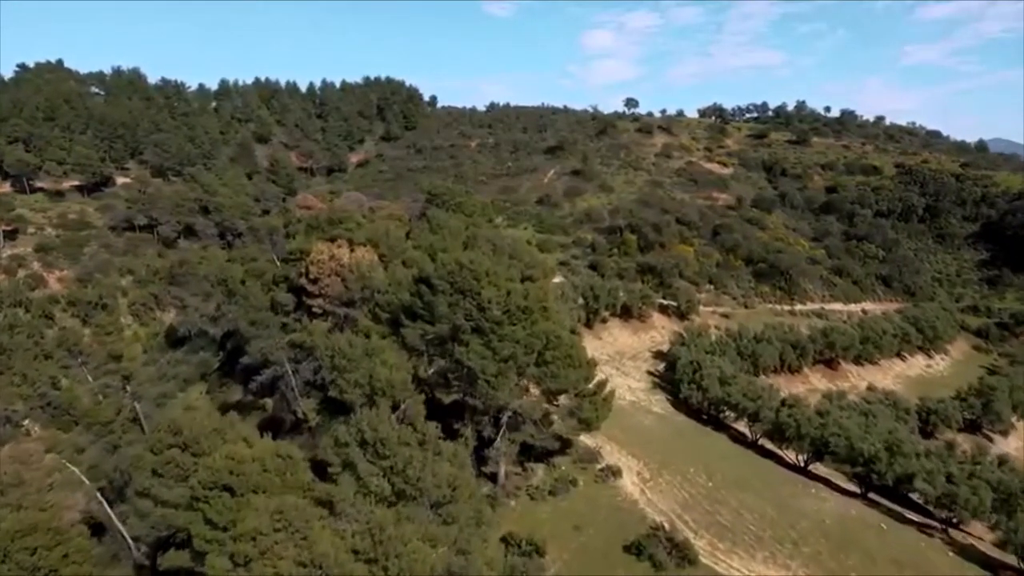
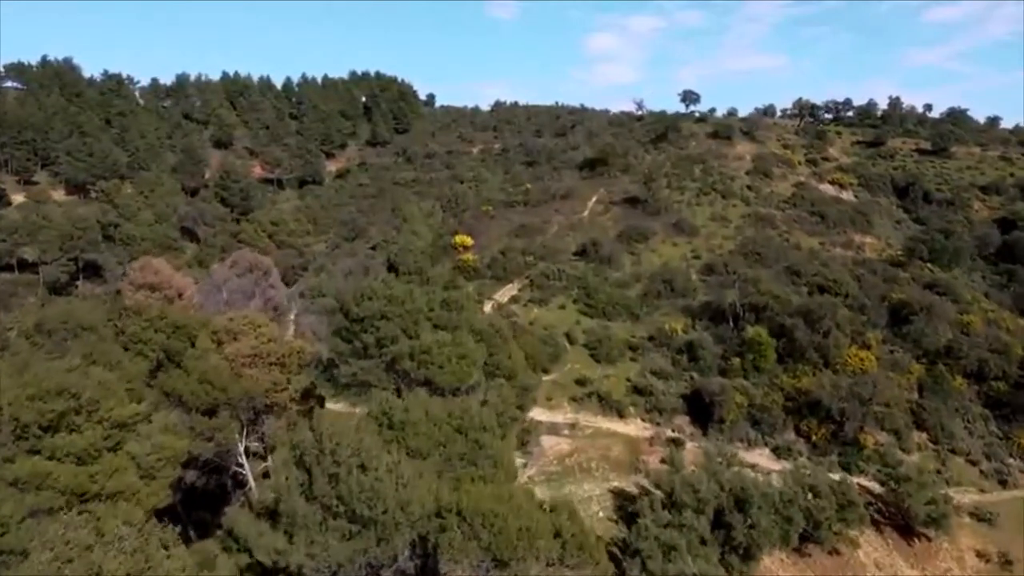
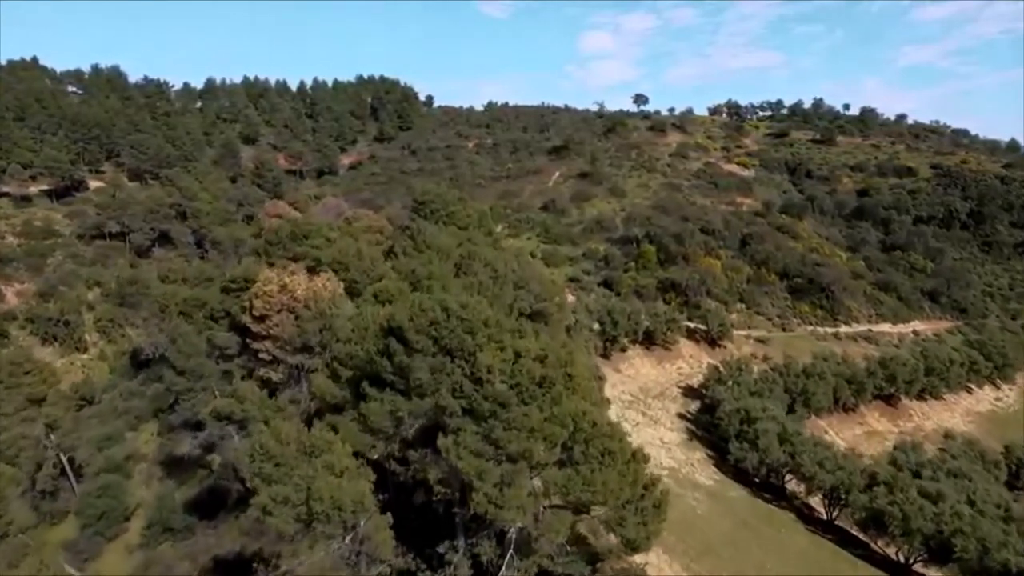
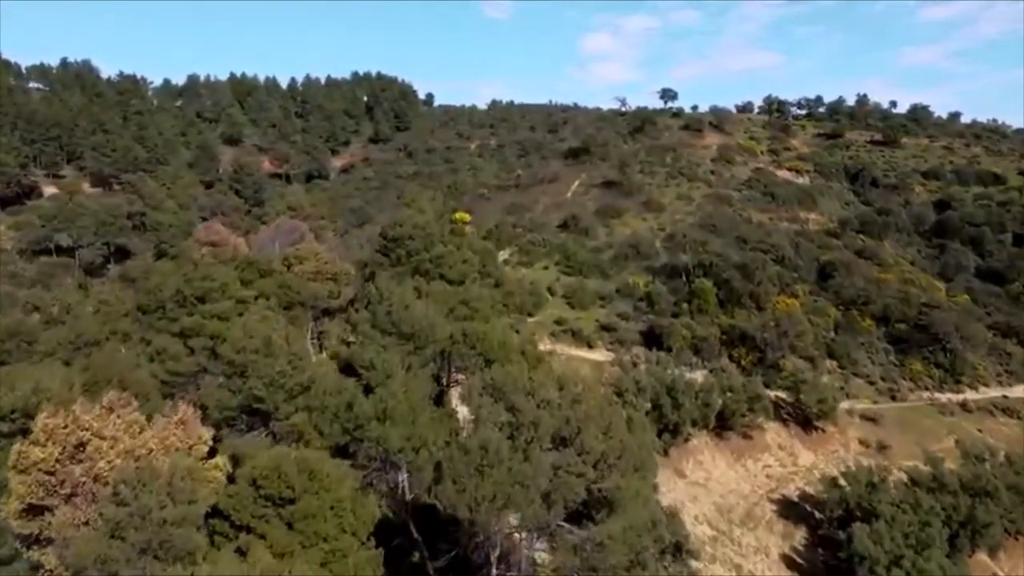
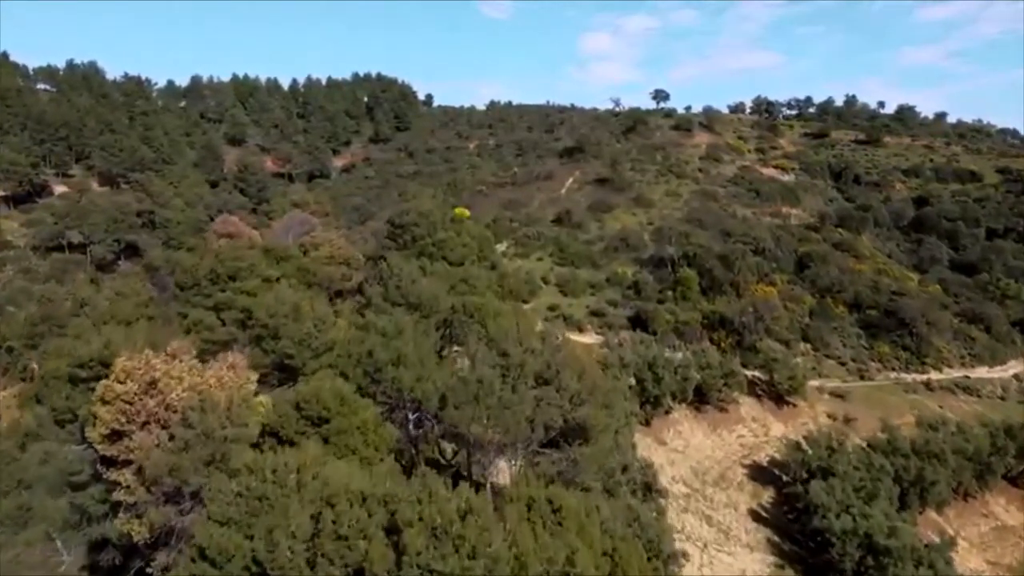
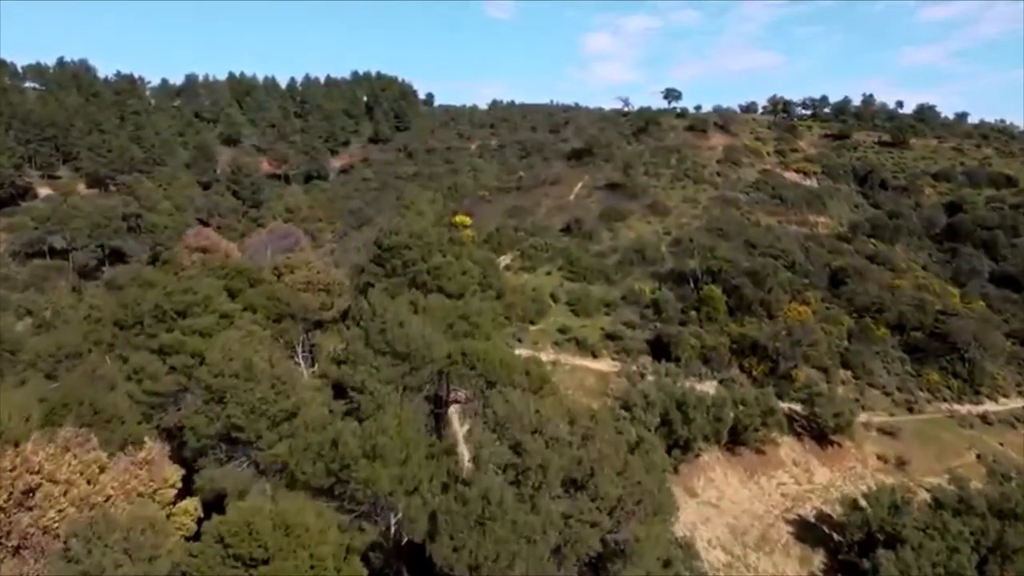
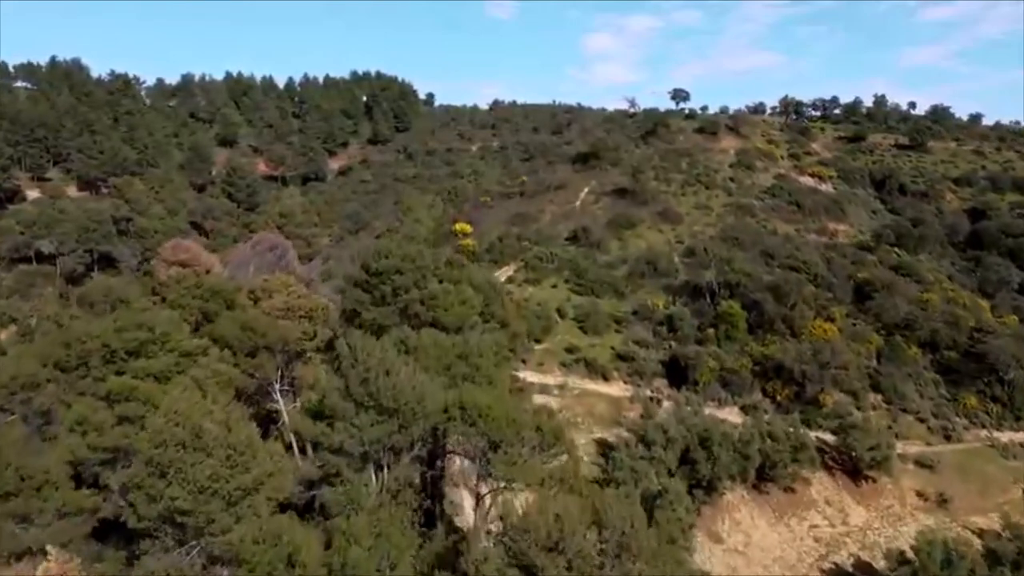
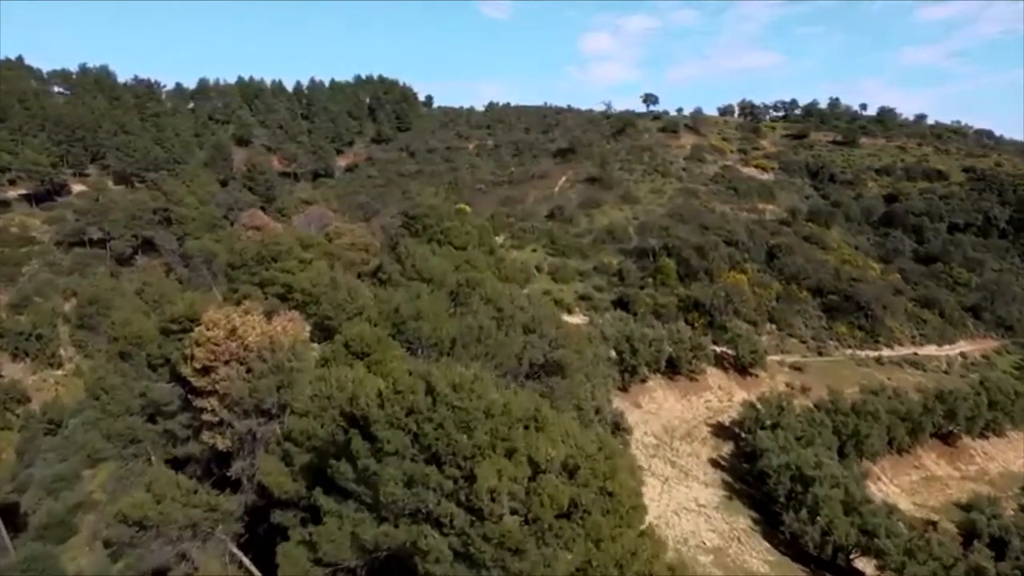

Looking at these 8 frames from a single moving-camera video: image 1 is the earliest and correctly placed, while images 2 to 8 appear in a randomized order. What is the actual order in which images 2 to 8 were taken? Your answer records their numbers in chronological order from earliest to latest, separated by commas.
3, 8, 5, 4, 6, 7, 2
